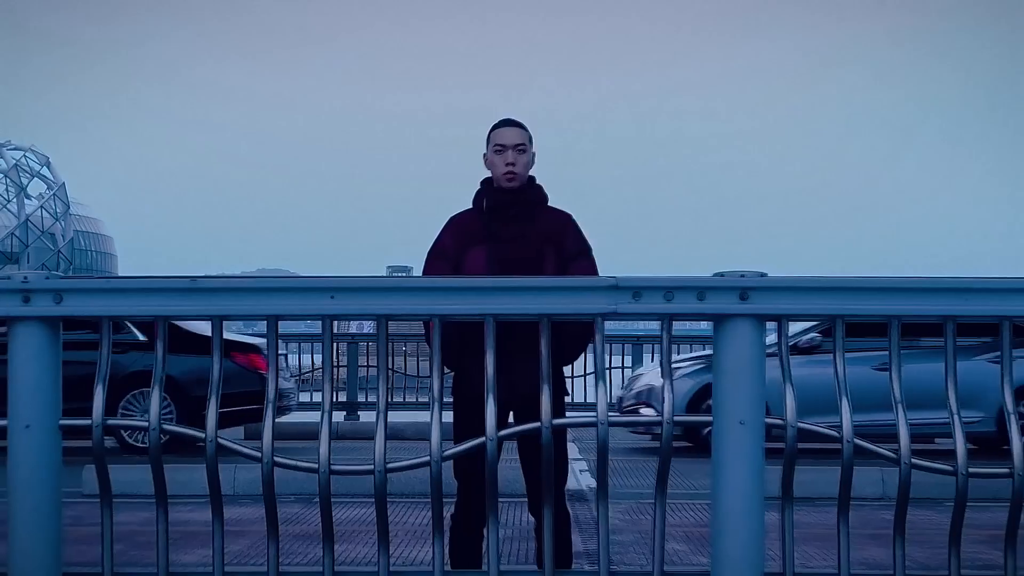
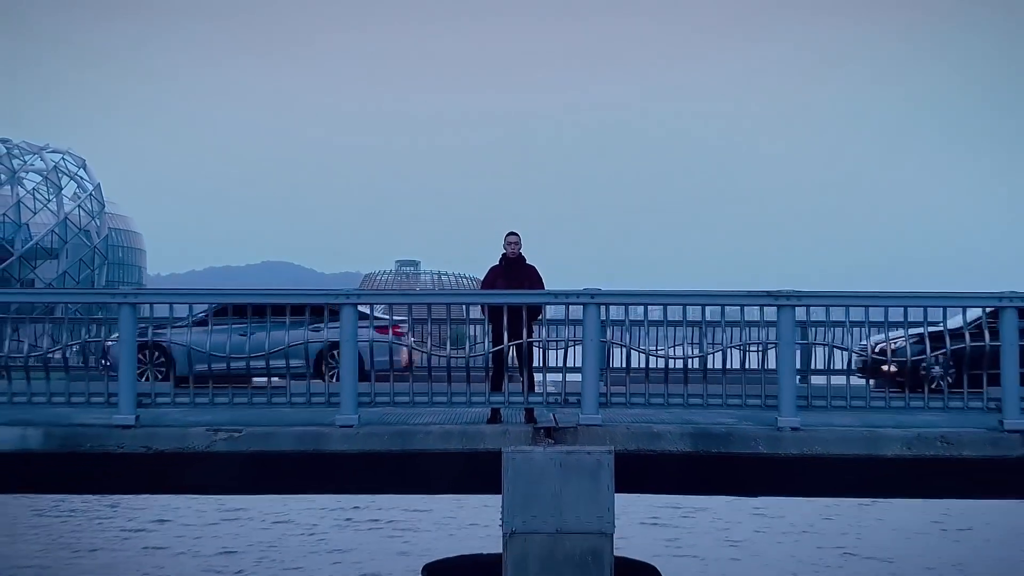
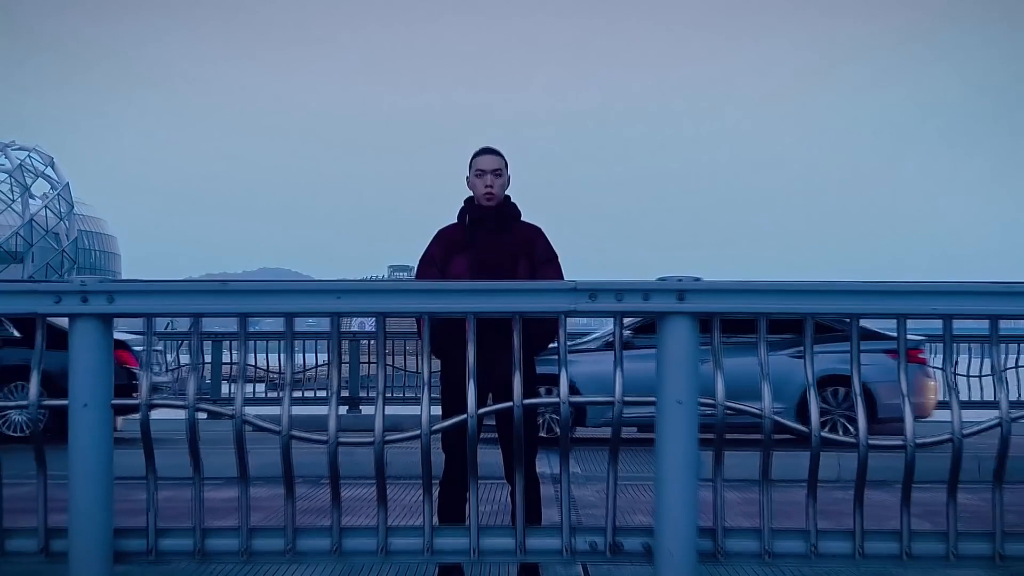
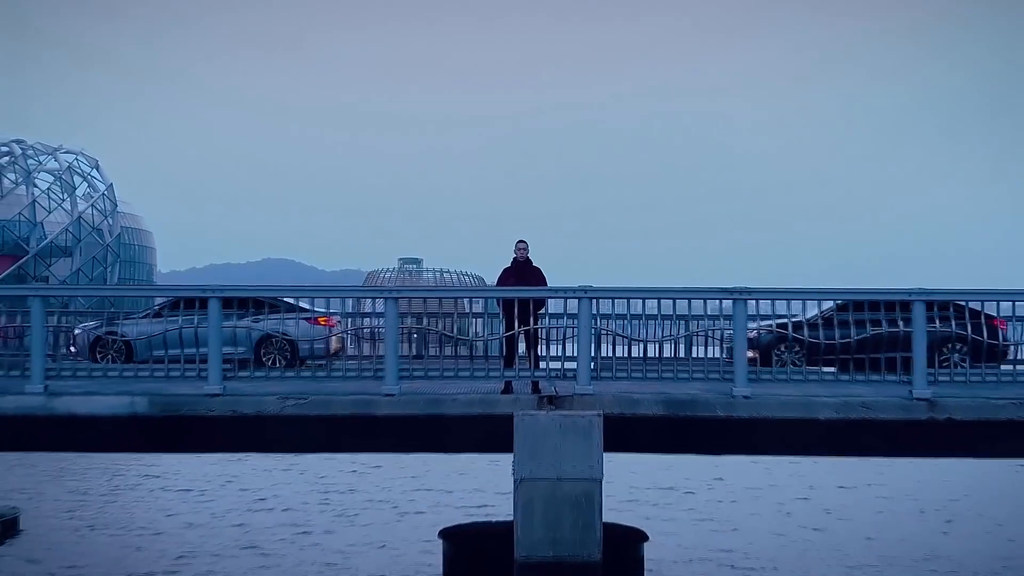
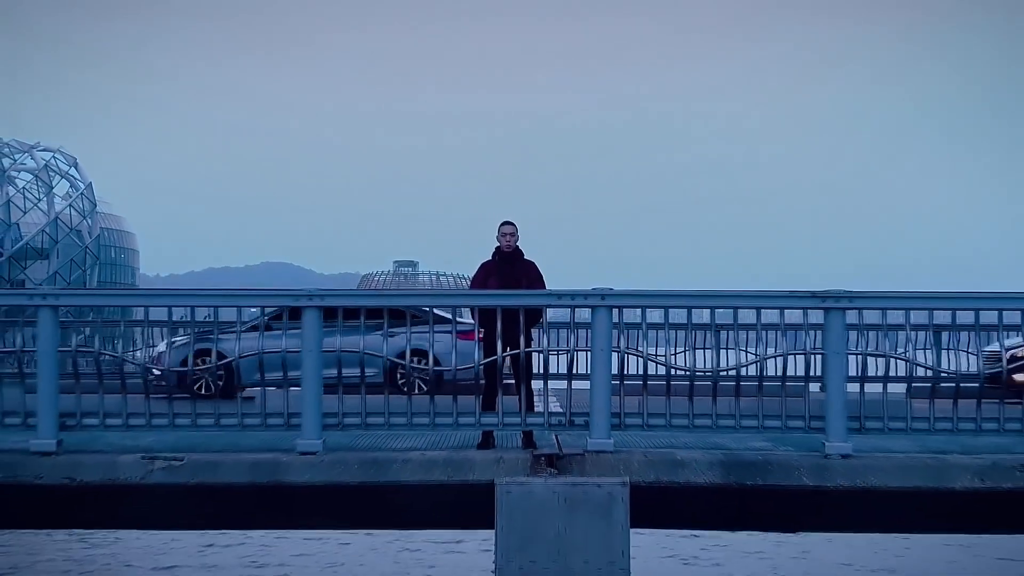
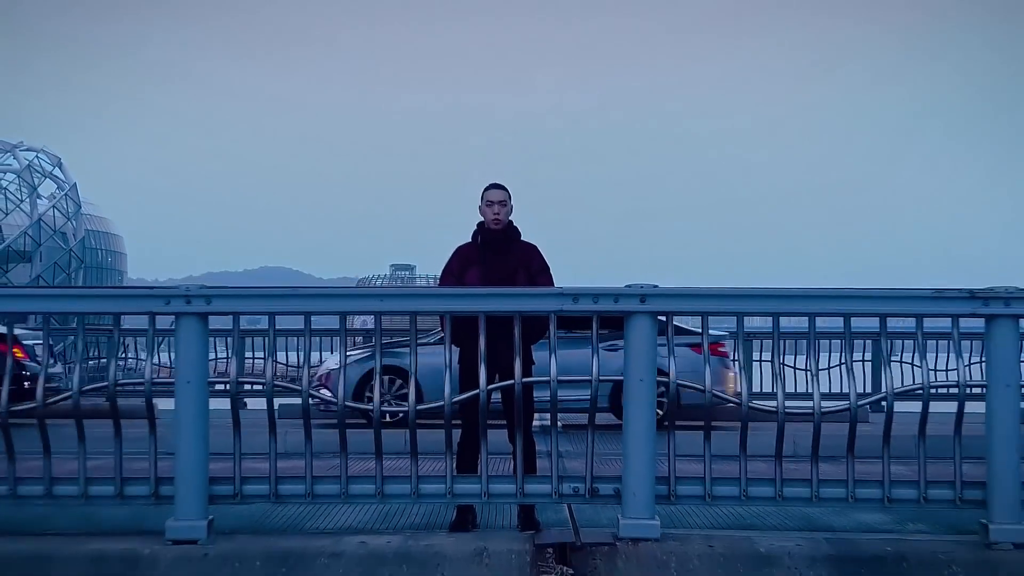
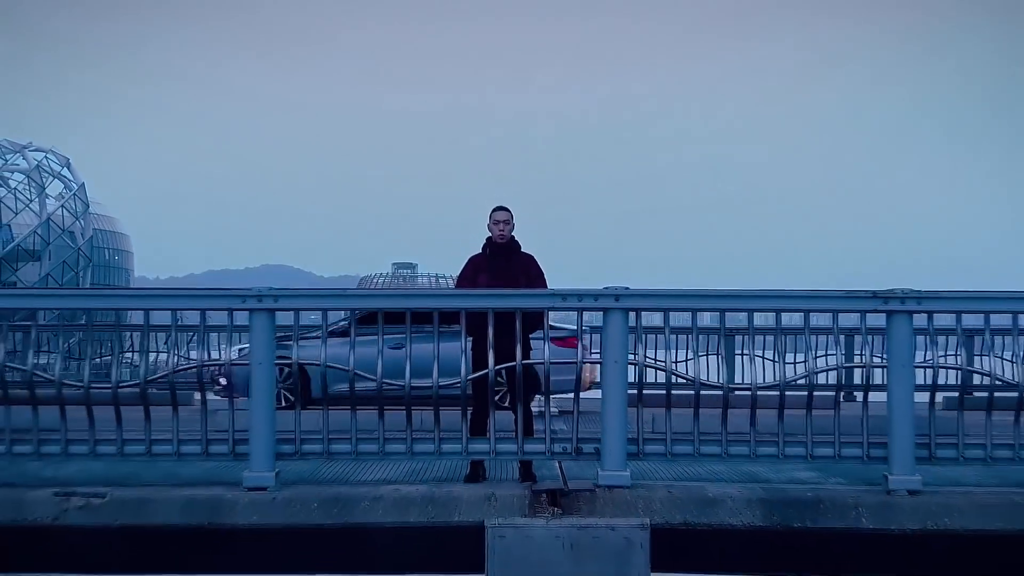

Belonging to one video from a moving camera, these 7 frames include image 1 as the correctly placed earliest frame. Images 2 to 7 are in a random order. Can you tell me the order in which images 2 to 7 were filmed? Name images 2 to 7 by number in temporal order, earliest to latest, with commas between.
3, 6, 7, 5, 2, 4
